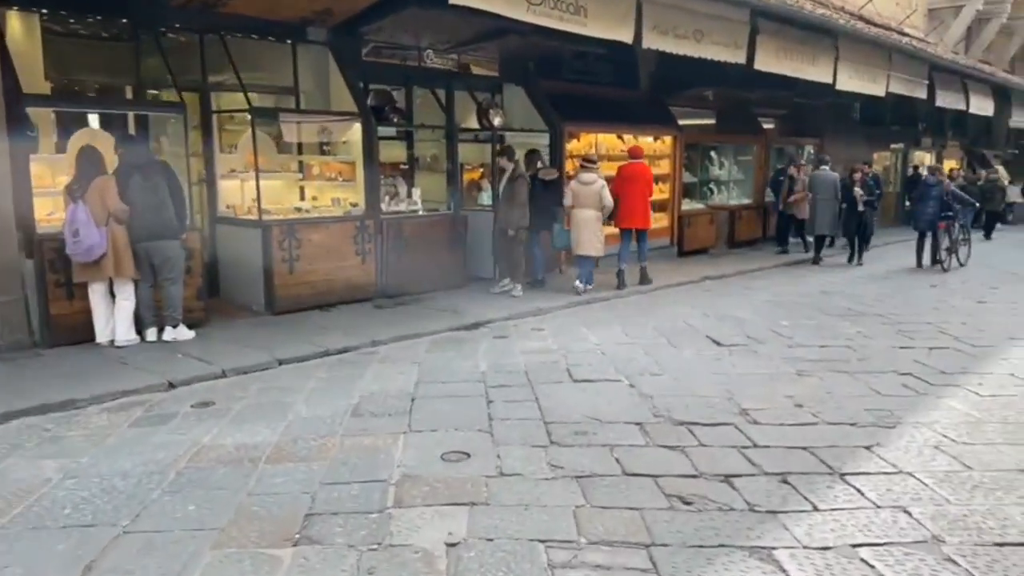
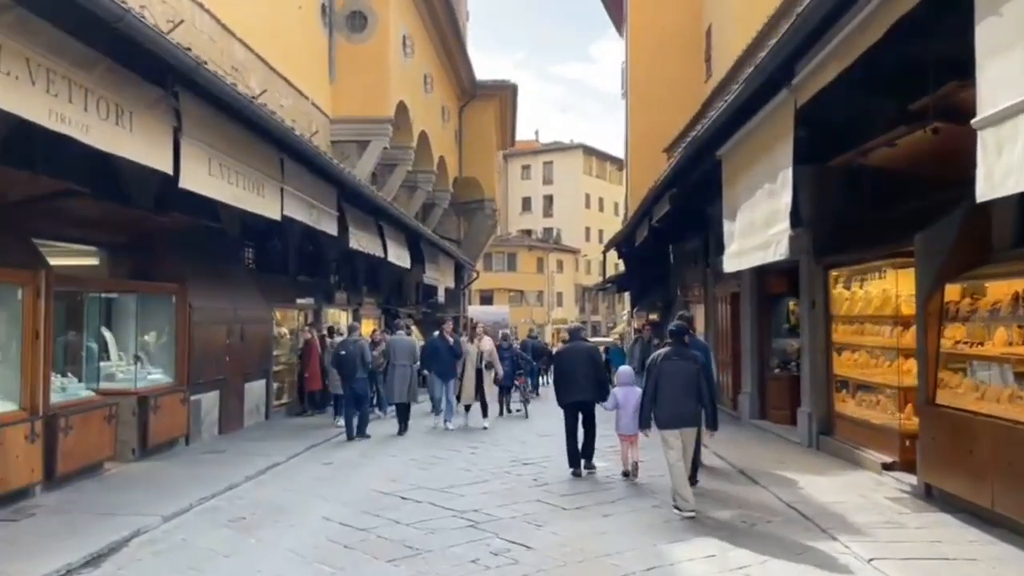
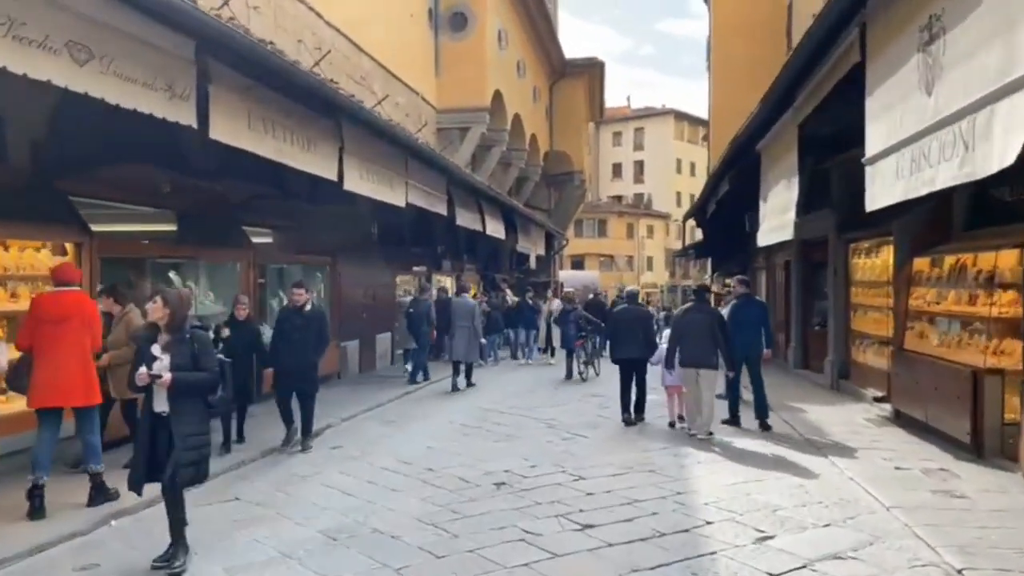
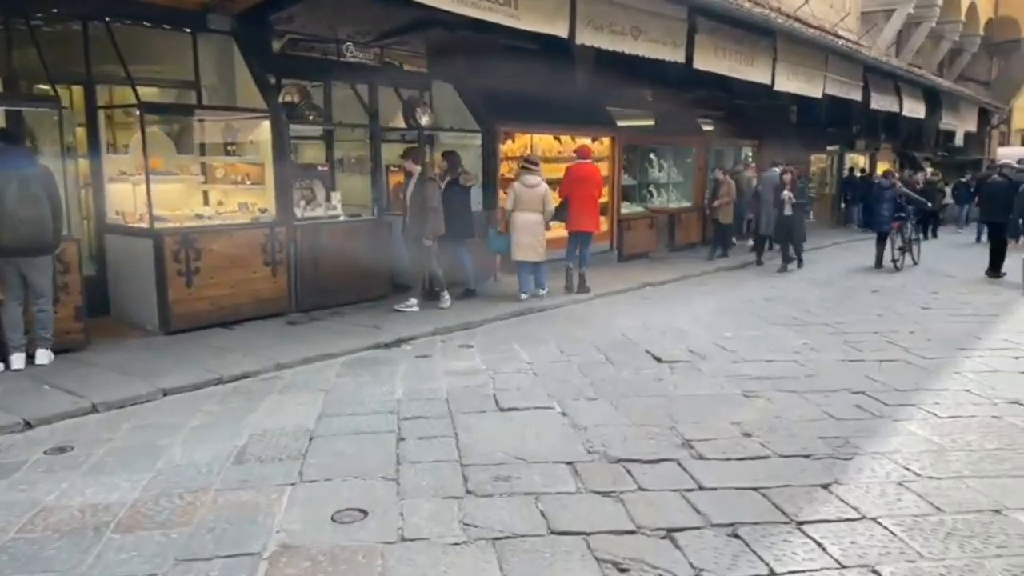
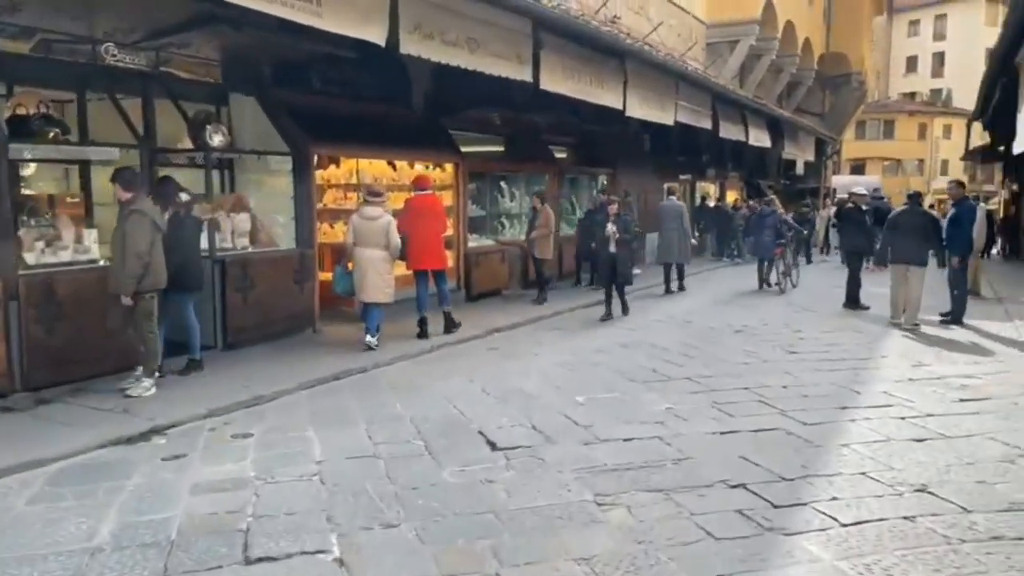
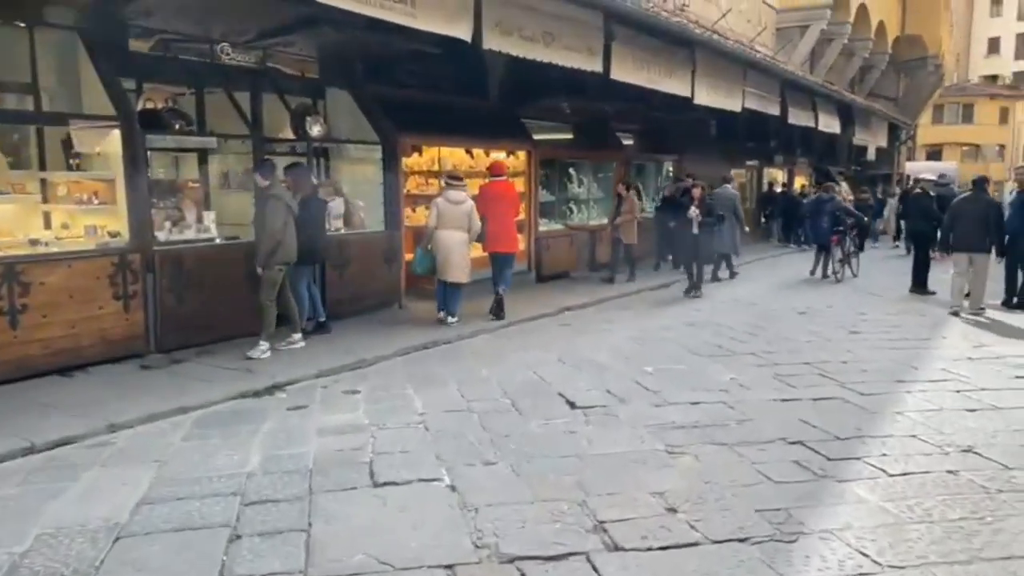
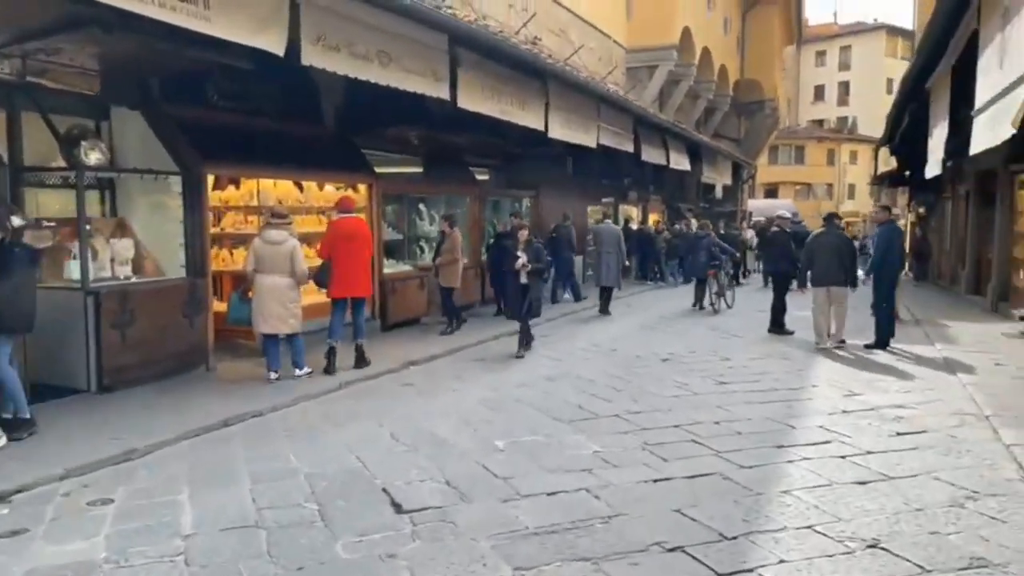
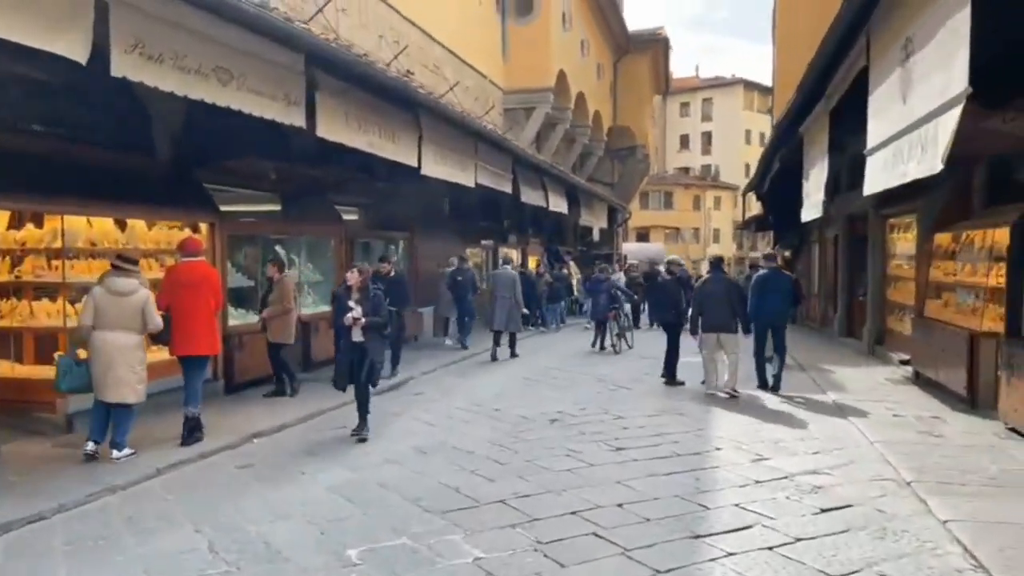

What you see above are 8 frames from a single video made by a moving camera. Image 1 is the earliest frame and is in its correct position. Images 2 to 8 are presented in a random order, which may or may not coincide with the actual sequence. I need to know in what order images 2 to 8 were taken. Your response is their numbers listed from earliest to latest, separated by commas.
4, 6, 5, 7, 8, 3, 2
